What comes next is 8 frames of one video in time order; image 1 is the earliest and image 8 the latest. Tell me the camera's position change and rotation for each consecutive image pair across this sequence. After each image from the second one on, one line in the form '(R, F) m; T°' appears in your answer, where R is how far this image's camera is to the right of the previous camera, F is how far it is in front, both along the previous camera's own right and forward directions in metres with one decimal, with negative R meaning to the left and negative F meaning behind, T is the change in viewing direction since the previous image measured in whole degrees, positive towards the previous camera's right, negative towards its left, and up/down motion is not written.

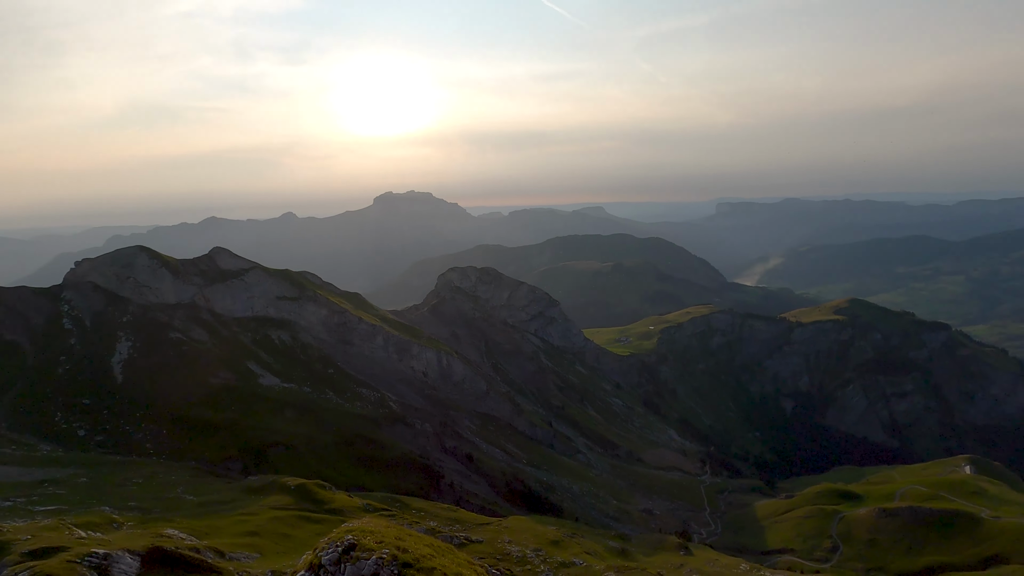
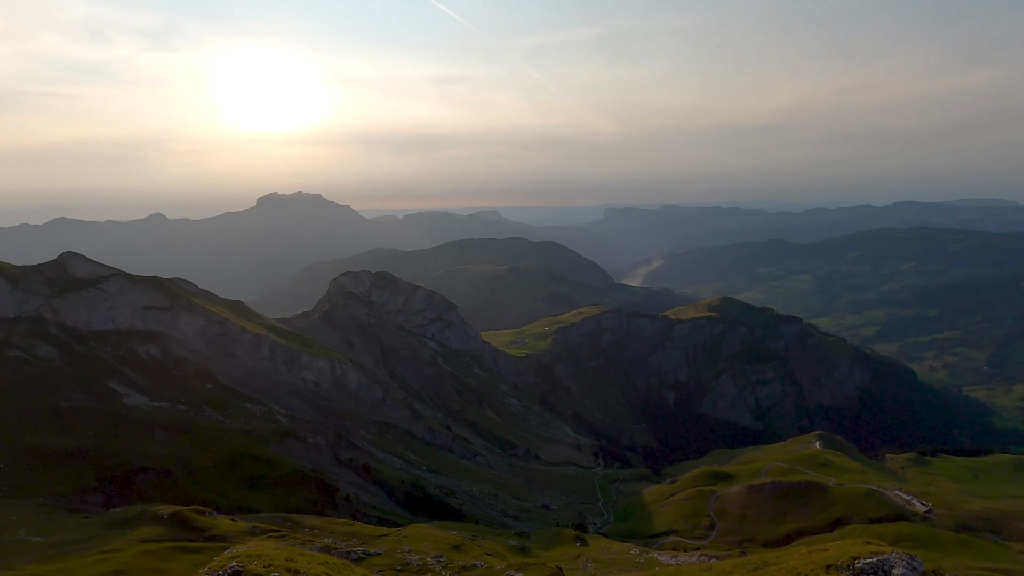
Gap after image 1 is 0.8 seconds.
(+1.7, -0.9) m; +11°
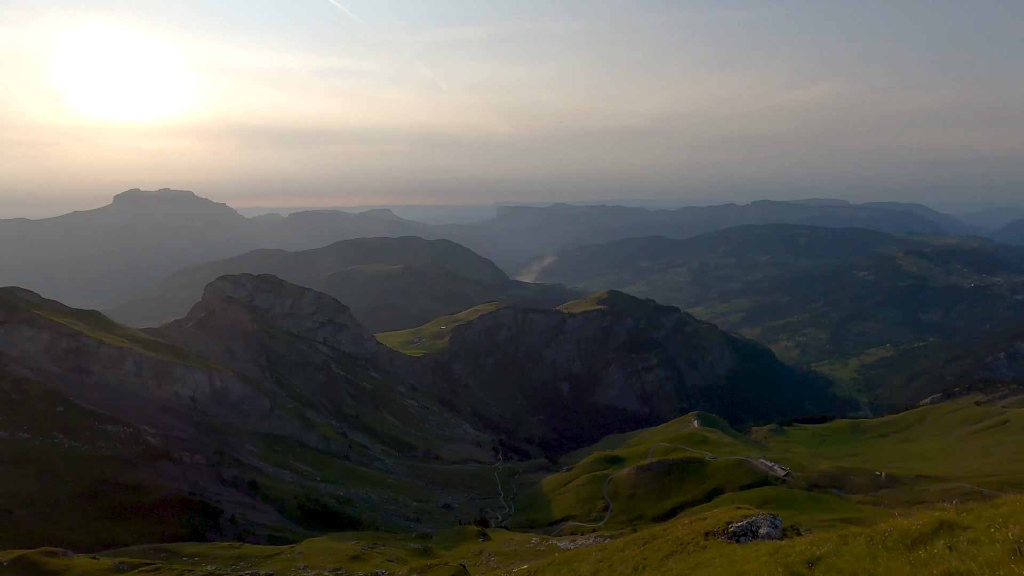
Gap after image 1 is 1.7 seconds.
(+1.3, -1.1) m; +11°
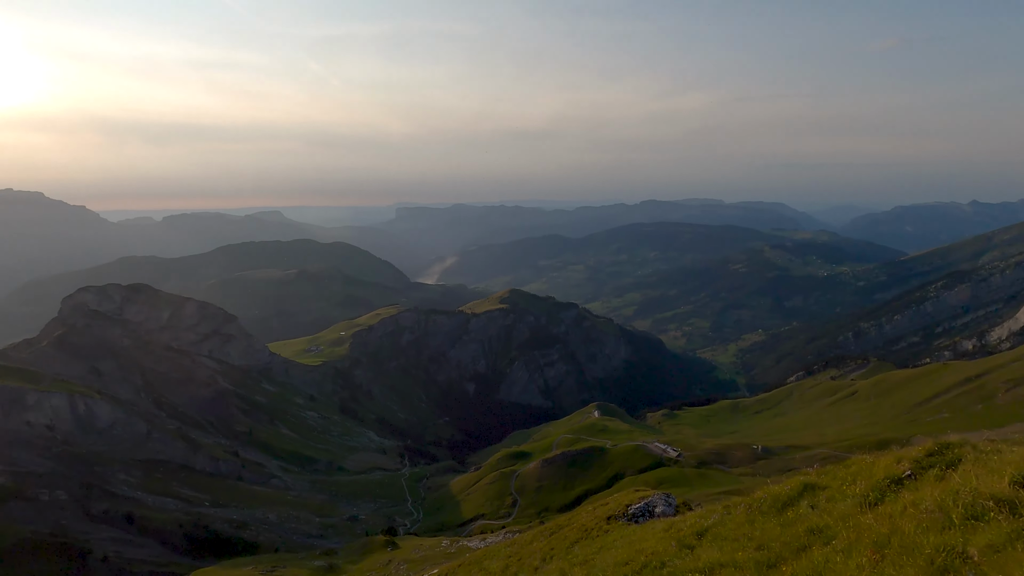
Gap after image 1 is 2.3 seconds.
(+1.5, -0.3) m; +10°
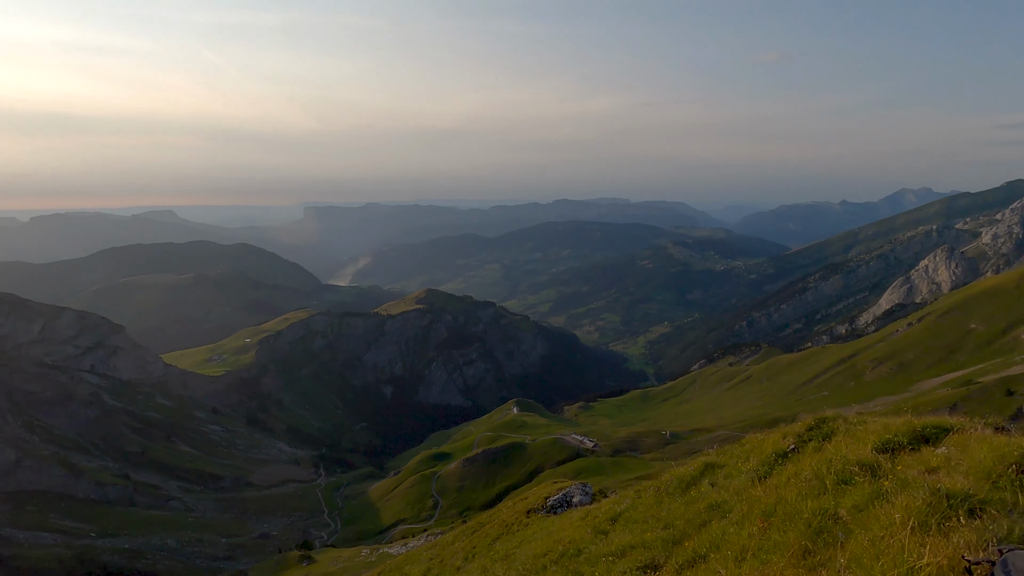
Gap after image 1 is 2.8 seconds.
(+1.2, -1.2) m; +9°
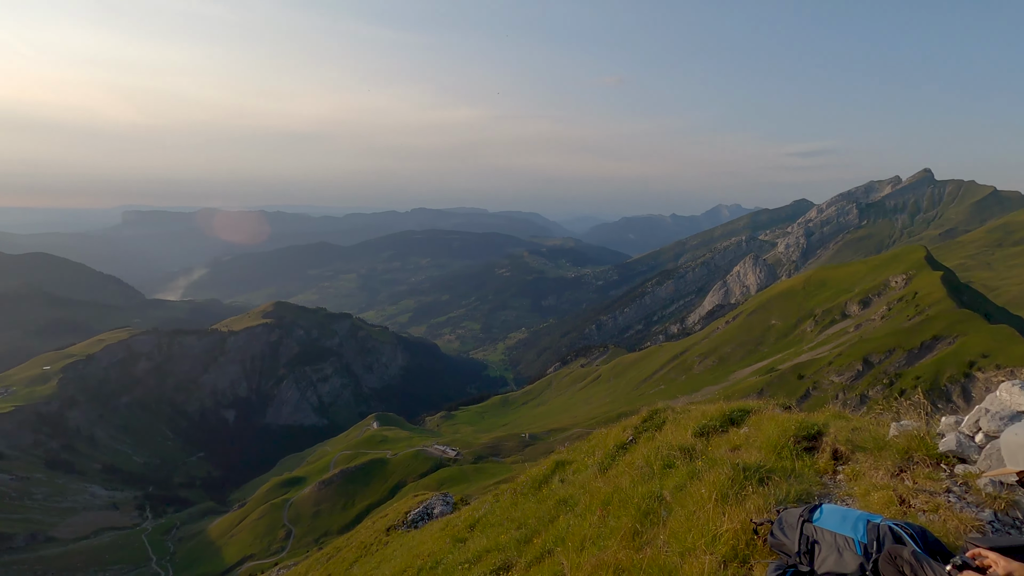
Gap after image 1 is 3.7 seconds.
(+3.7, -0.7) m; +15°
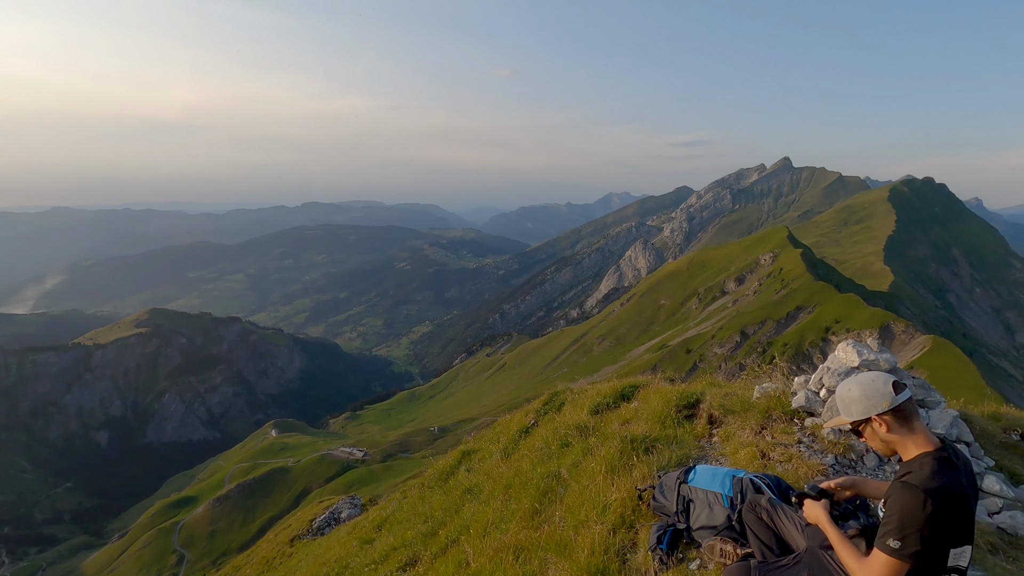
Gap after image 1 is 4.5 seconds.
(+2.9, -0.1) m; +10°
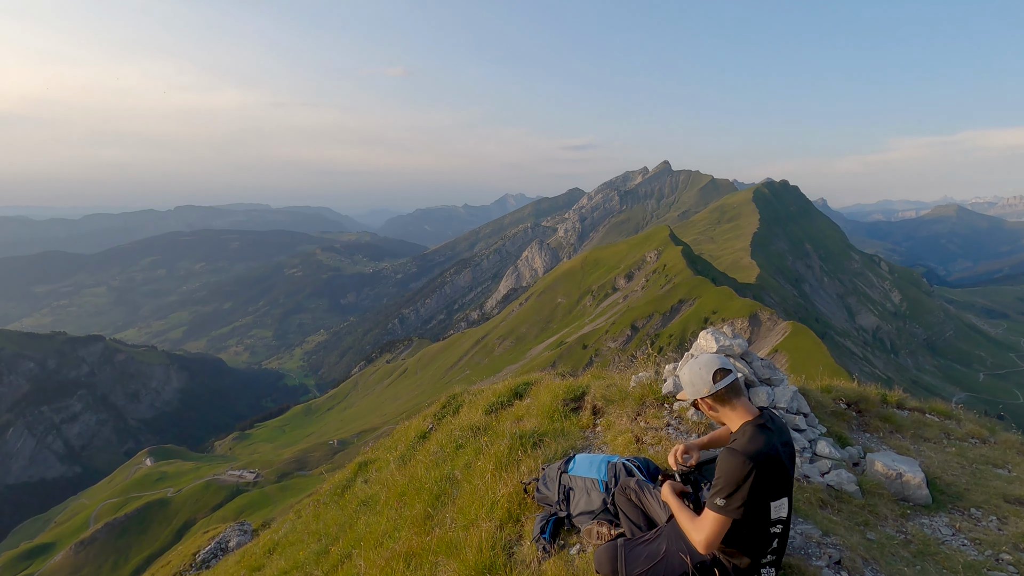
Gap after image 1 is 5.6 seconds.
(+3.5, -1.2) m; +10°
